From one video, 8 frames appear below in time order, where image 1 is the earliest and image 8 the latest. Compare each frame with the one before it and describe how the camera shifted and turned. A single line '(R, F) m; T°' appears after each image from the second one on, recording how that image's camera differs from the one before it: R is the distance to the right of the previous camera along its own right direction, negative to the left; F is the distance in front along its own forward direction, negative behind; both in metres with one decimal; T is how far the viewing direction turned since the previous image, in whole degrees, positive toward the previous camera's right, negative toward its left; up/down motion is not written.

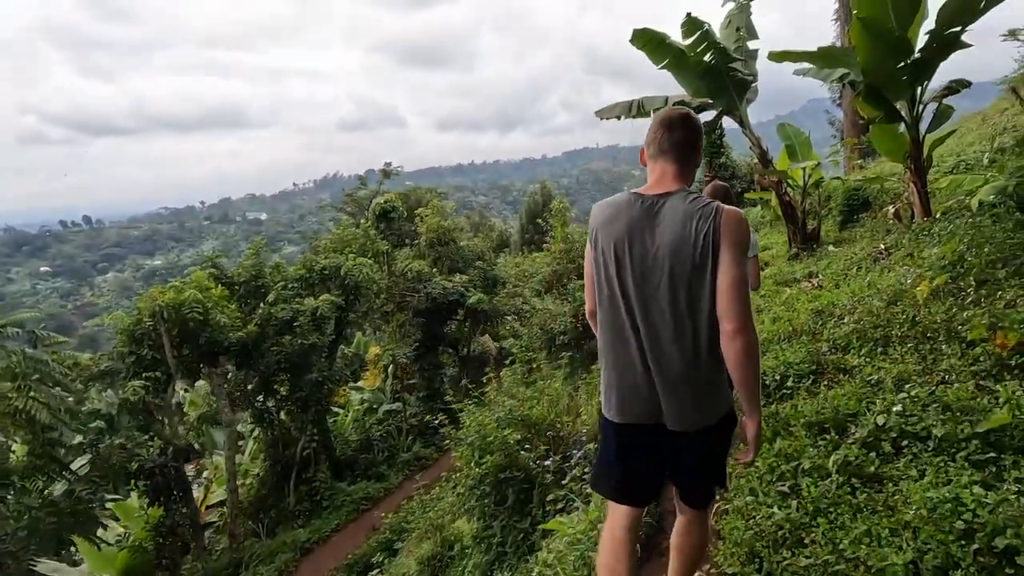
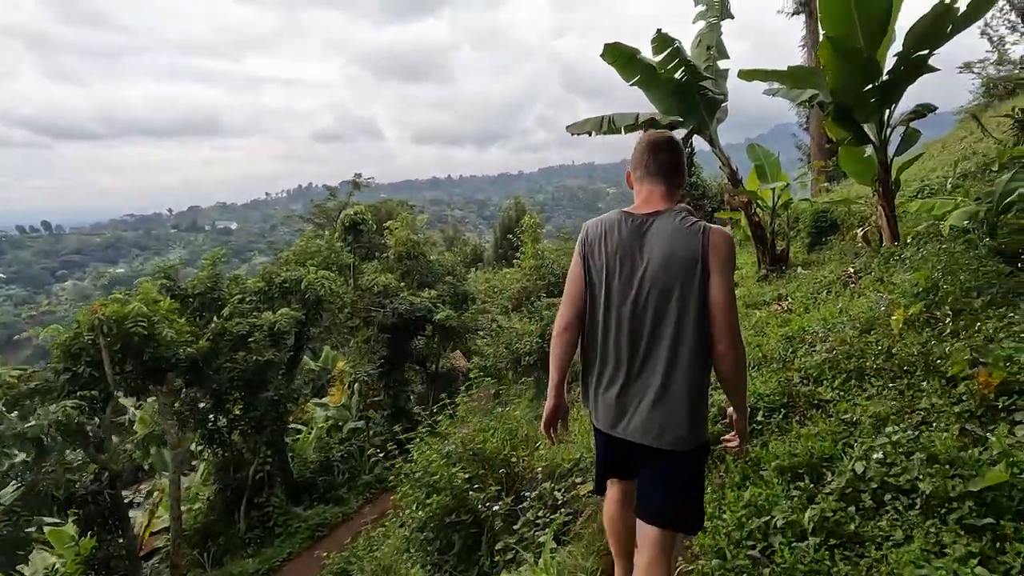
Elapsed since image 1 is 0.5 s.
(+0.1, +0.2) m; +3°
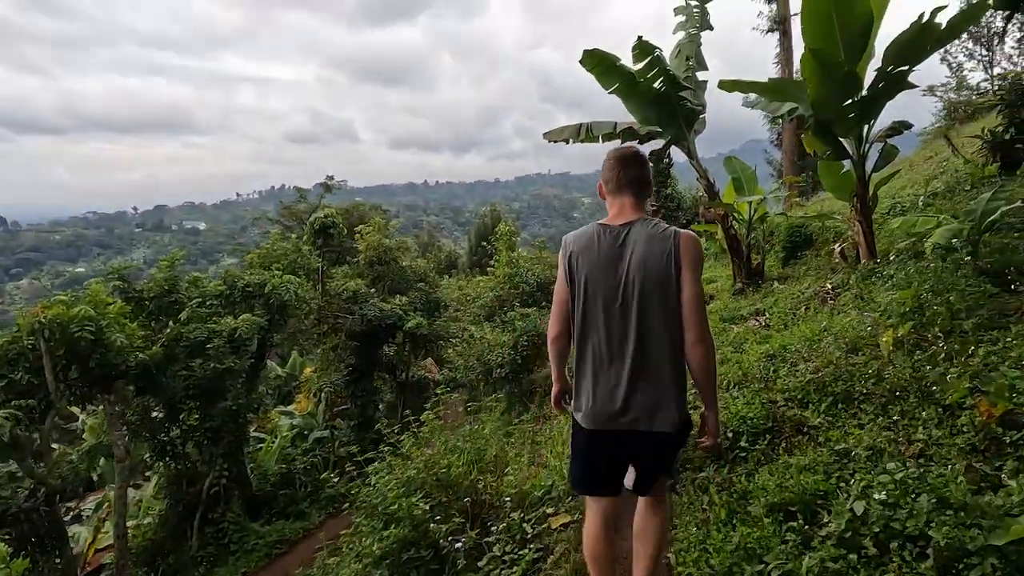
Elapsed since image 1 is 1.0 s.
(0.0, +0.2) m; +3°
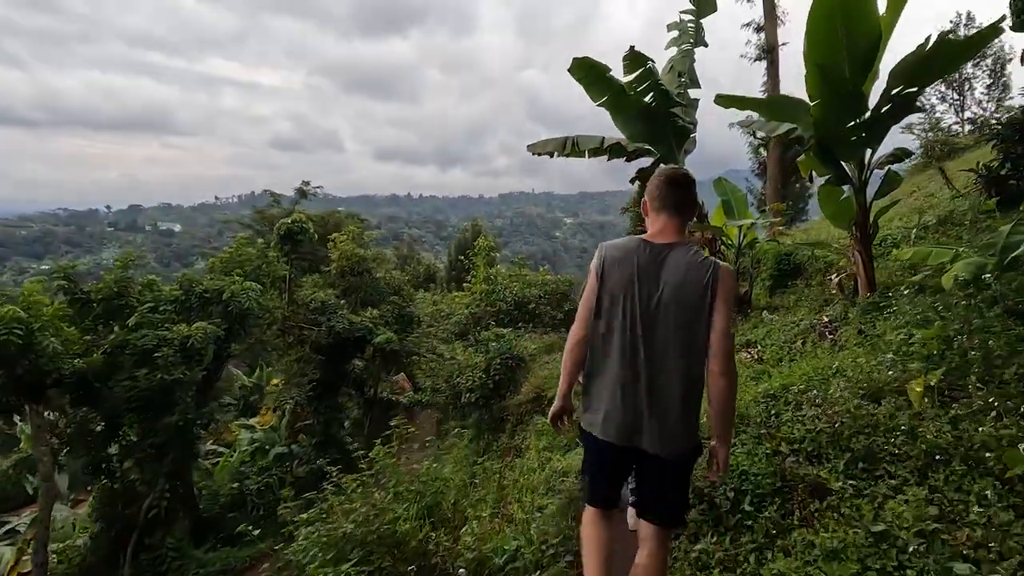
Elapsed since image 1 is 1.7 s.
(0.0, +0.4) m; +2°
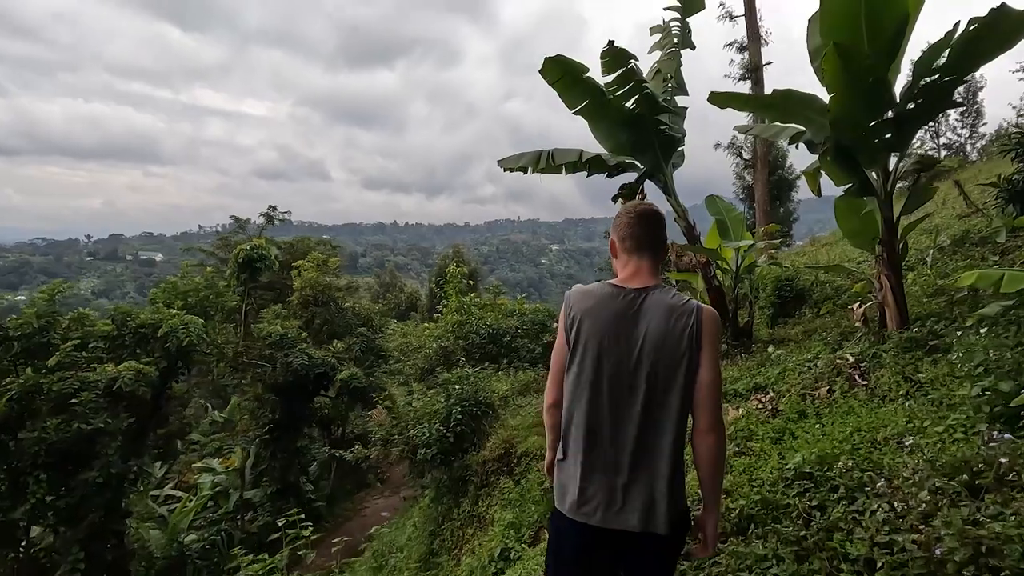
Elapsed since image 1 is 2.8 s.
(+0.2, +0.8) m; +1°
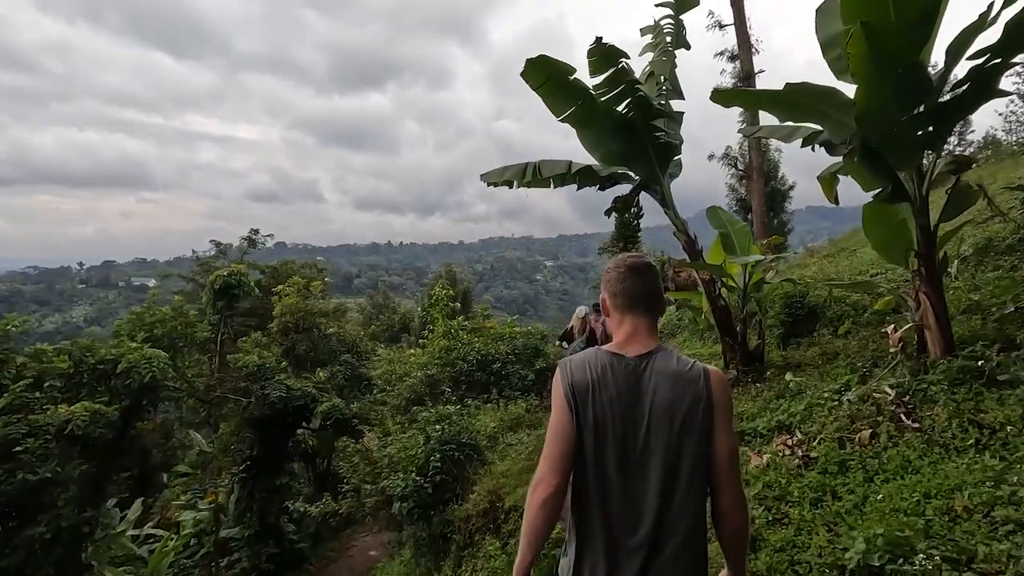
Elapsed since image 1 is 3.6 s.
(+0.1, +0.5) m; +1°
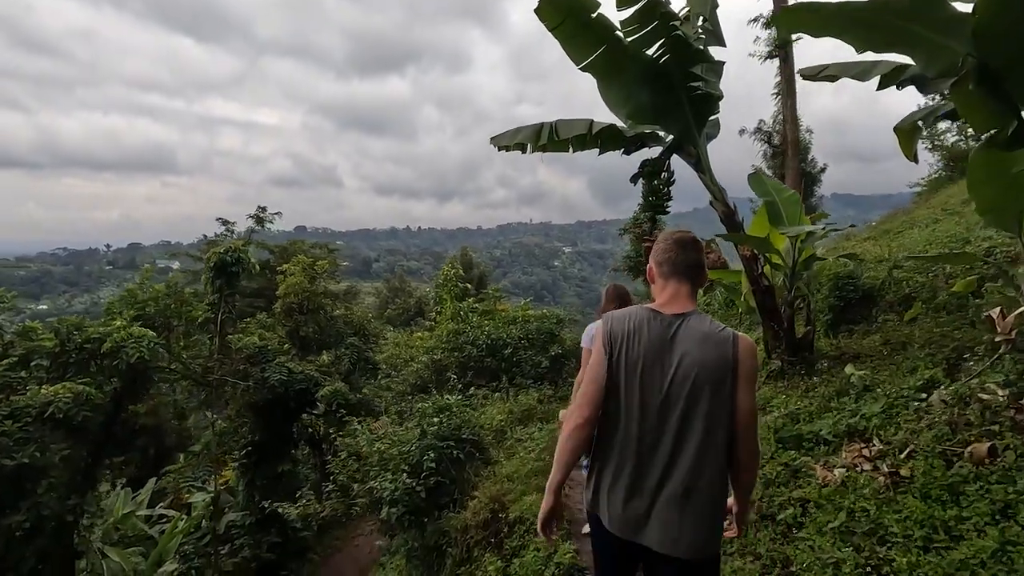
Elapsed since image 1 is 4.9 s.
(+0.1, +0.6) m; -2°
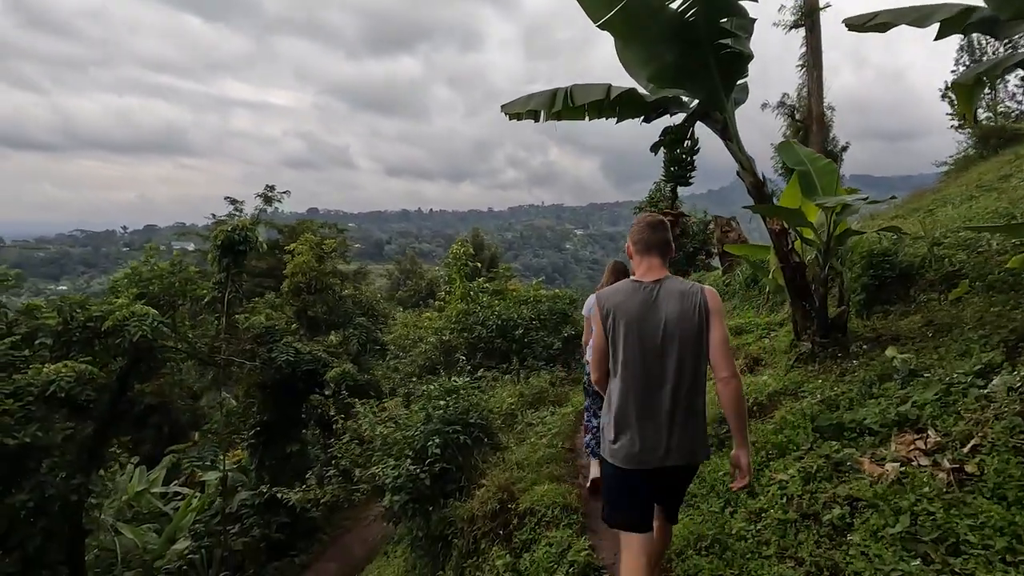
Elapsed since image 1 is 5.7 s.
(0.0, +0.3) m; -1°
